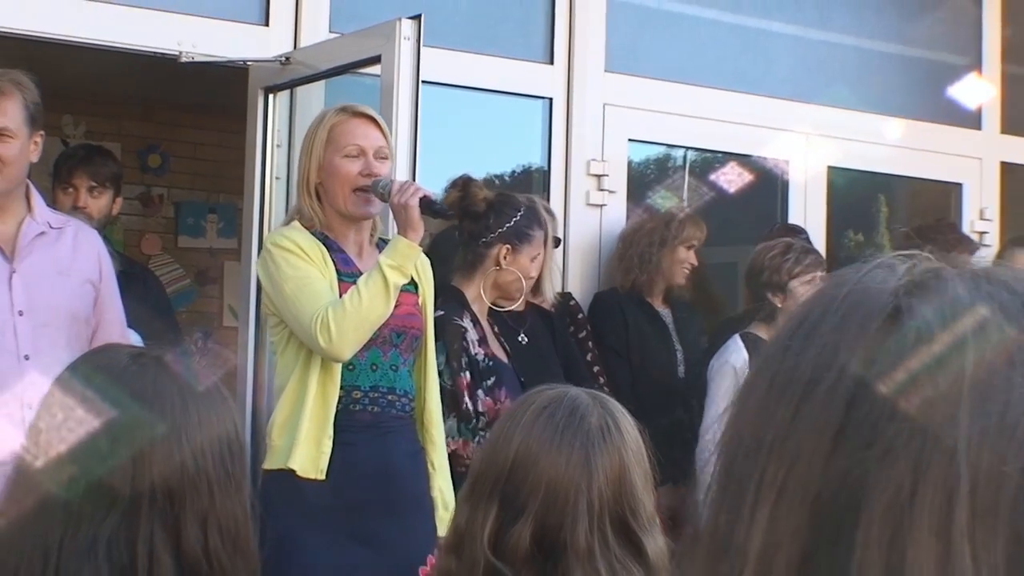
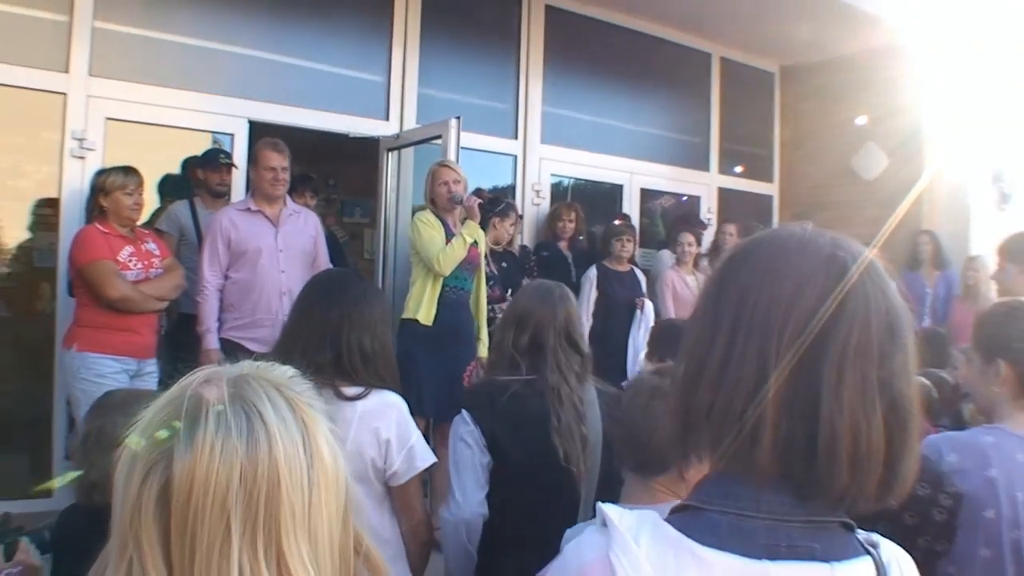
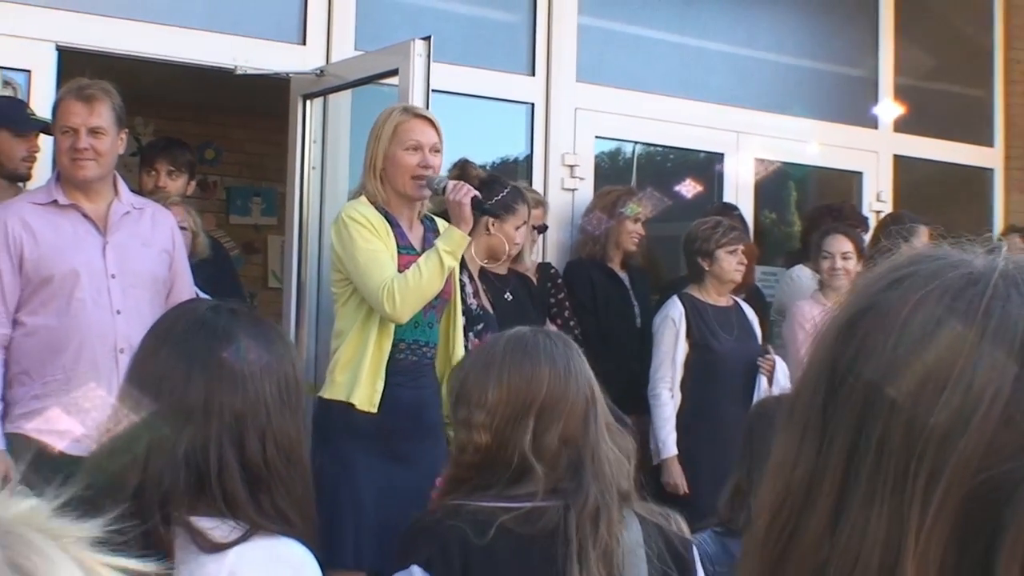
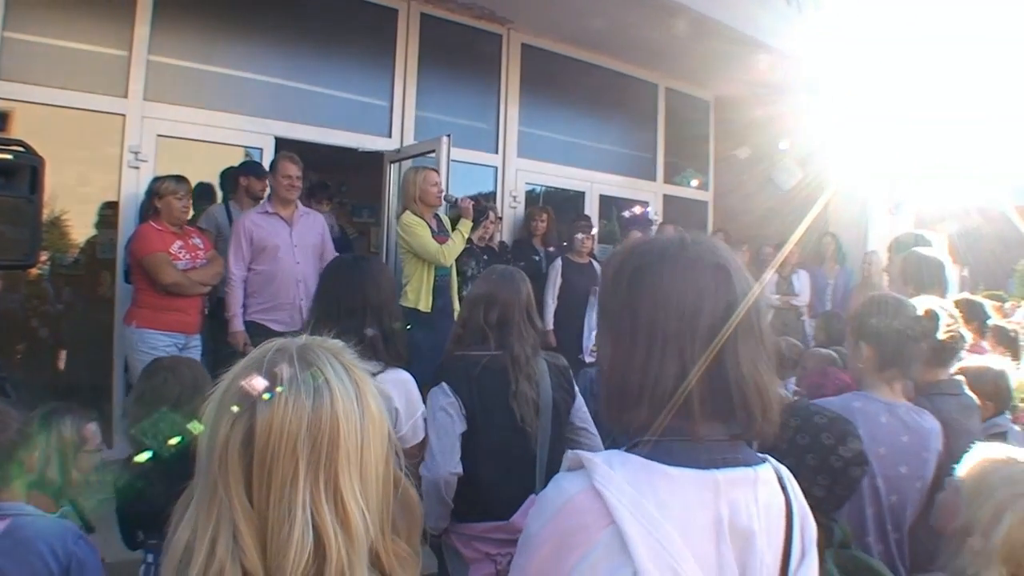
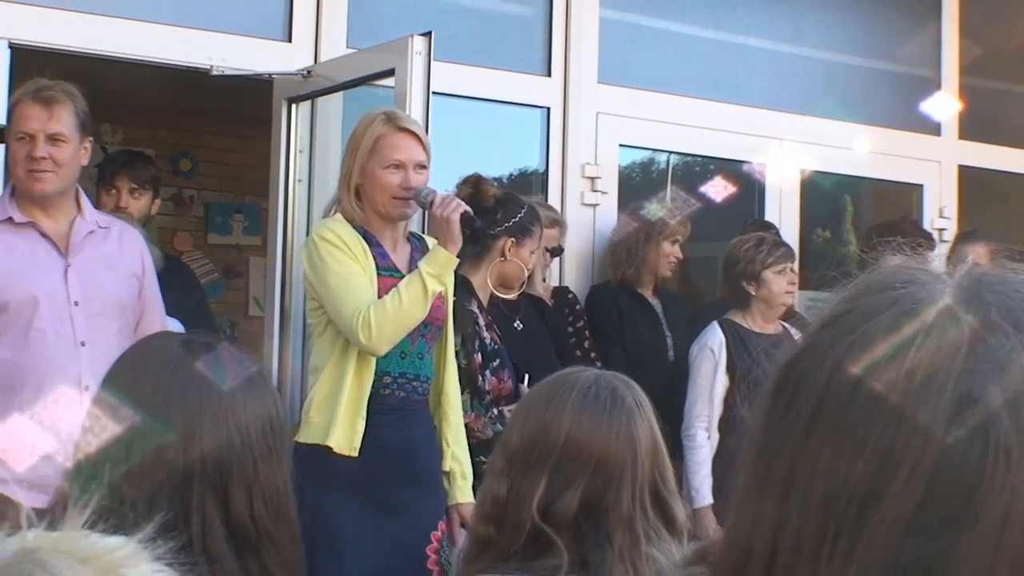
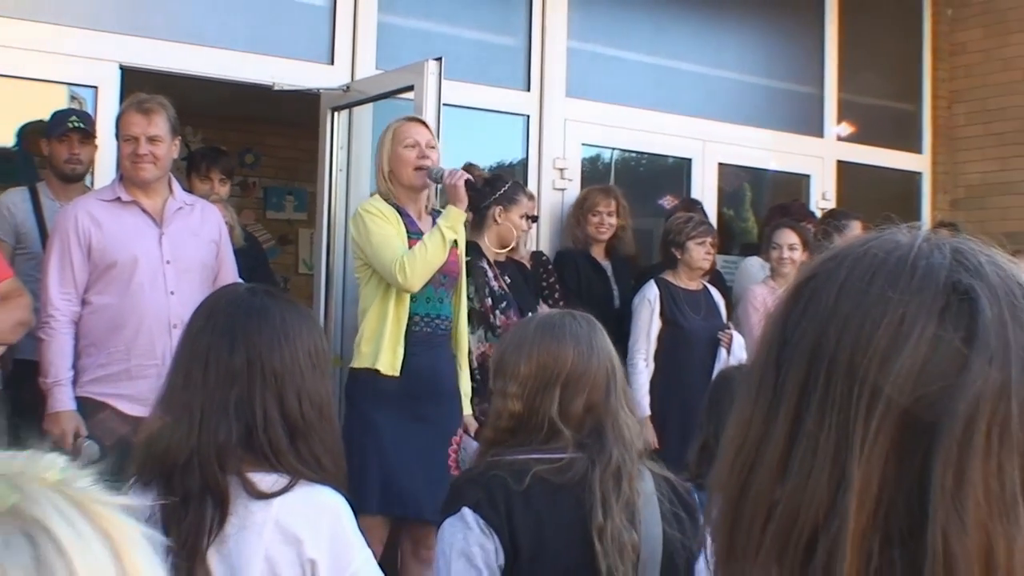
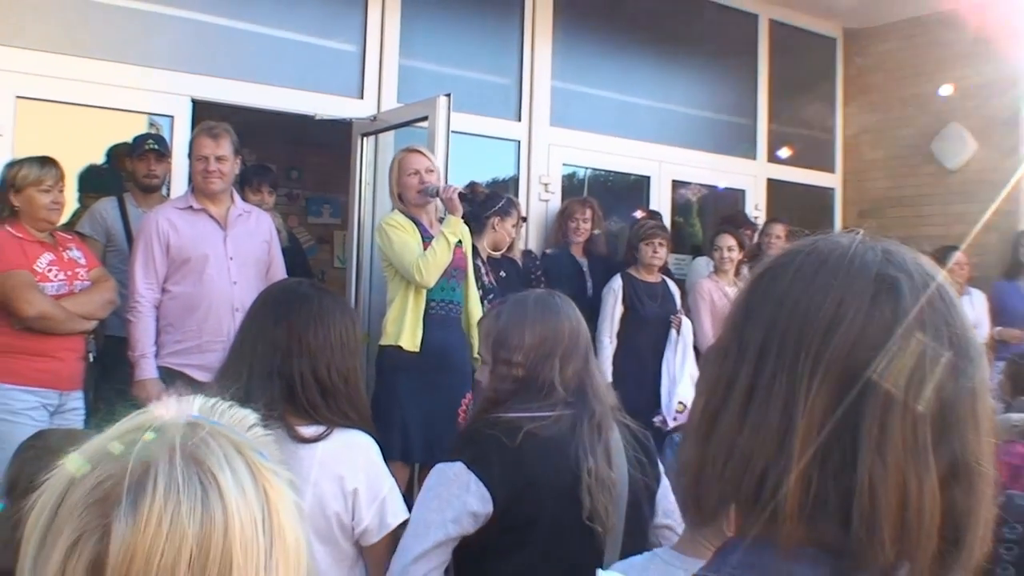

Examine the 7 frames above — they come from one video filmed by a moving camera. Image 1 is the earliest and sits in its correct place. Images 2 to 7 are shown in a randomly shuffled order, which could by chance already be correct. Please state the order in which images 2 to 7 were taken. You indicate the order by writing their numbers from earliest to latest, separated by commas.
5, 3, 6, 7, 2, 4
